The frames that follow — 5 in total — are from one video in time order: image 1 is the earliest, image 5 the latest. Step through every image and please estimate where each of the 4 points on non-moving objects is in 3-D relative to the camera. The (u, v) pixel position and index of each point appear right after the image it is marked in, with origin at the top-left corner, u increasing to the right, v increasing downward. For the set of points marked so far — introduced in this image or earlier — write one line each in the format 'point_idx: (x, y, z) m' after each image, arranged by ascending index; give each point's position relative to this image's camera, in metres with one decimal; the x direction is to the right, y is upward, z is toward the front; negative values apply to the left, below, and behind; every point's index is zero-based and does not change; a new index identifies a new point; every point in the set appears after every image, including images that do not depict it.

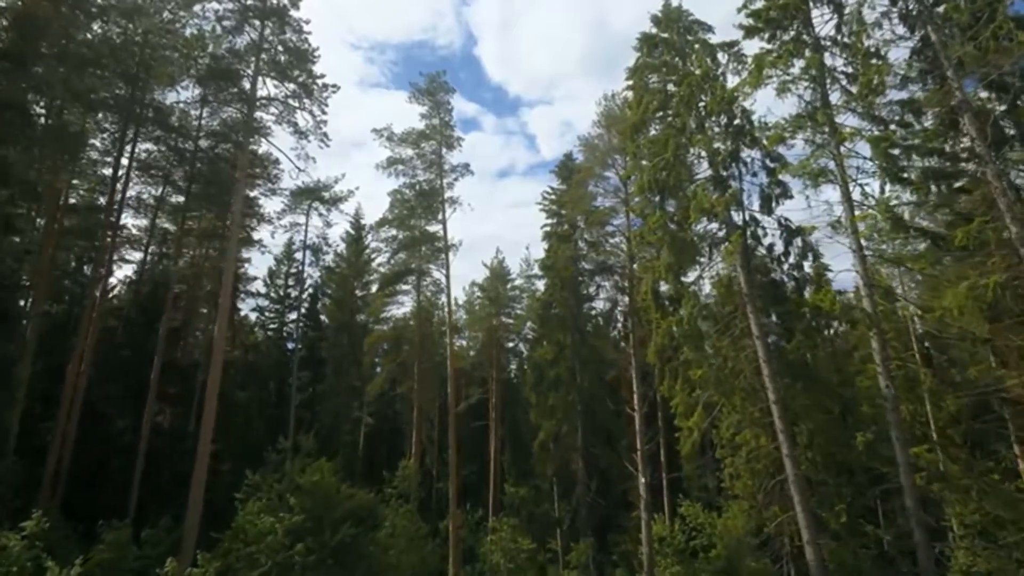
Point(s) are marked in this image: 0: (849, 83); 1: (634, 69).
0: (+6.2, +3.8, +13.8) m
1: (+3.1, +5.6, +18.9) m
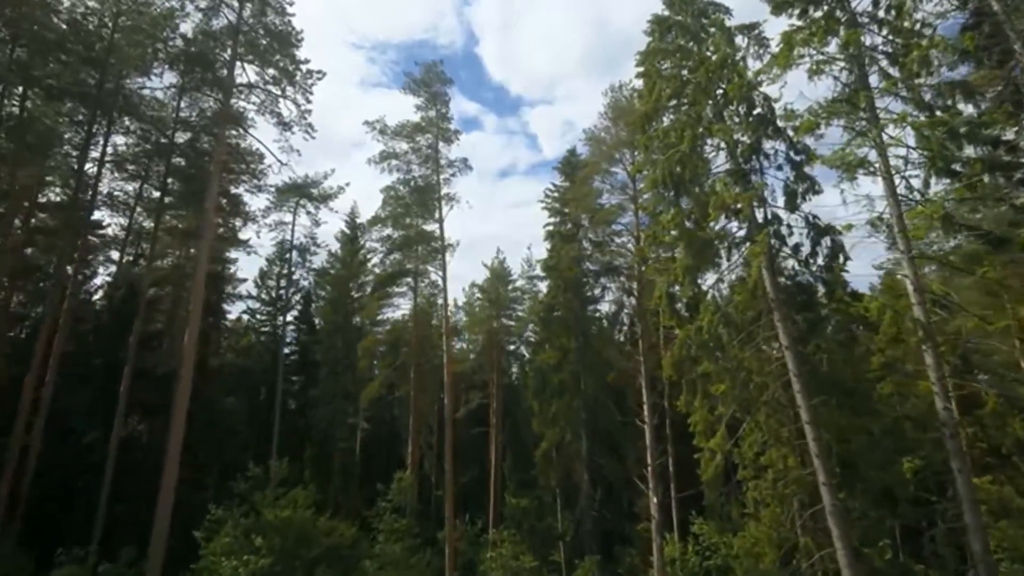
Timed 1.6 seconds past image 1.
0: (+6.2, +3.7, +12.4) m
1: (+3.1, +5.5, +17.5) m
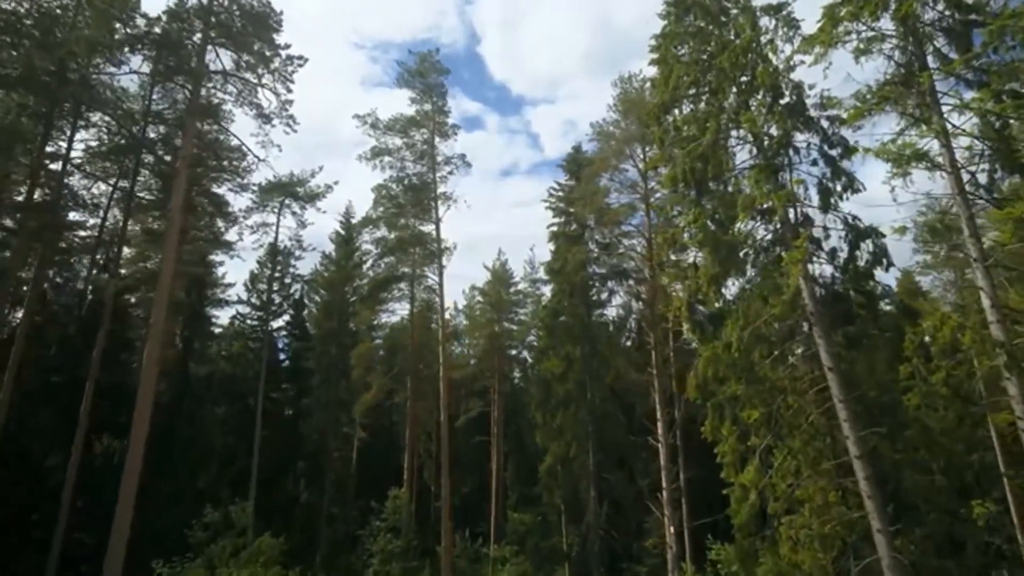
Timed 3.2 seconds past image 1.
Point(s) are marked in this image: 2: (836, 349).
0: (+6.3, +3.5, +10.7) m
1: (+3.2, +5.3, +15.8) m
2: (+5.1, -1.0, +11.8) m
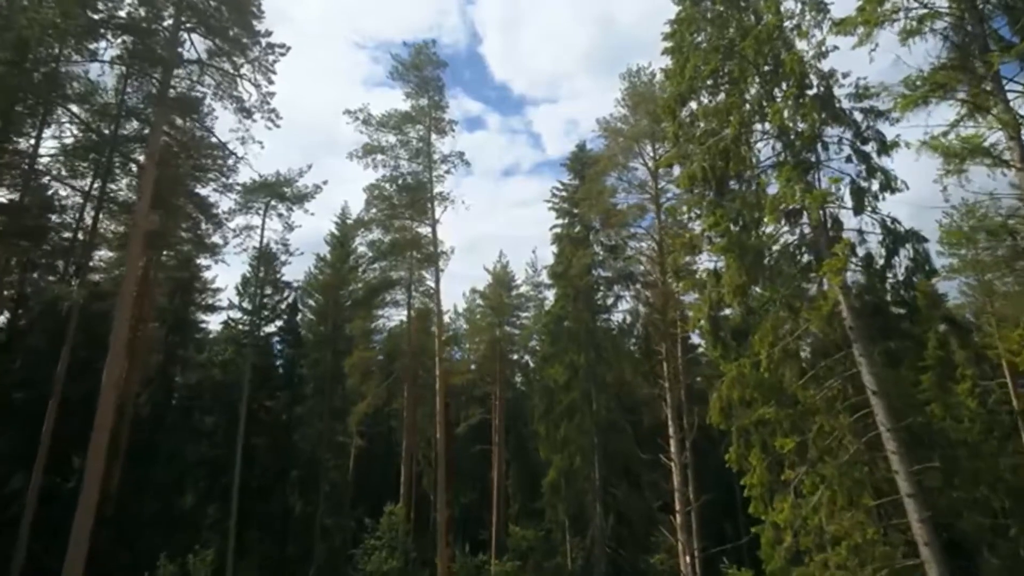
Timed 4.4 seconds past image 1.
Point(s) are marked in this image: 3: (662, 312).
0: (+6.3, +3.4, +9.4) m
1: (+3.2, +5.1, +14.5) m
2: (+5.1, -1.1, +10.5) m
3: (+3.9, -0.6, +19.3) m
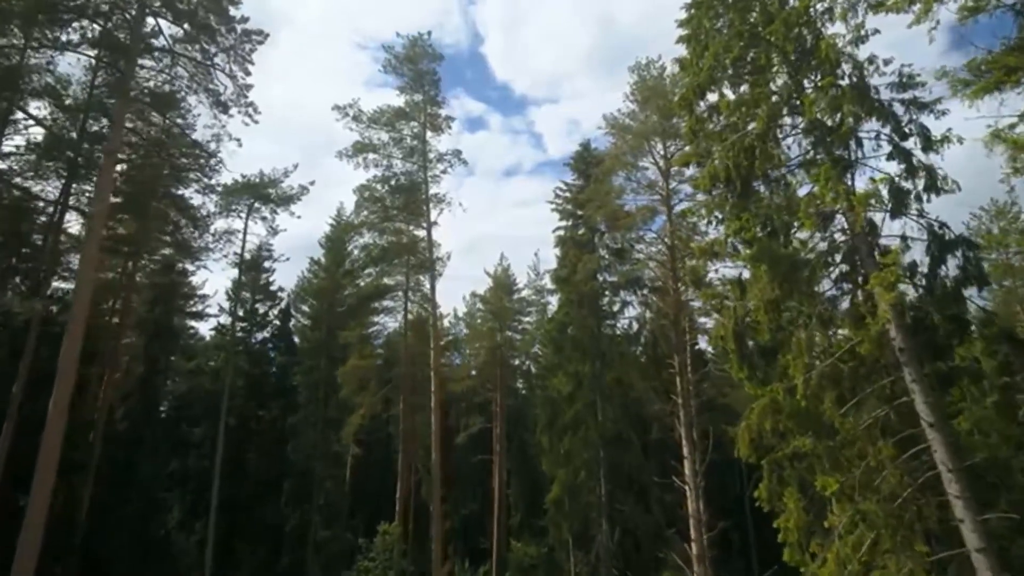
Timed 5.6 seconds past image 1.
0: (+6.3, +3.2, +8.1) m
1: (+3.2, +4.9, +13.2) m
2: (+5.1, -1.3, +9.1) m
3: (+3.9, -0.8, +18.0) m
